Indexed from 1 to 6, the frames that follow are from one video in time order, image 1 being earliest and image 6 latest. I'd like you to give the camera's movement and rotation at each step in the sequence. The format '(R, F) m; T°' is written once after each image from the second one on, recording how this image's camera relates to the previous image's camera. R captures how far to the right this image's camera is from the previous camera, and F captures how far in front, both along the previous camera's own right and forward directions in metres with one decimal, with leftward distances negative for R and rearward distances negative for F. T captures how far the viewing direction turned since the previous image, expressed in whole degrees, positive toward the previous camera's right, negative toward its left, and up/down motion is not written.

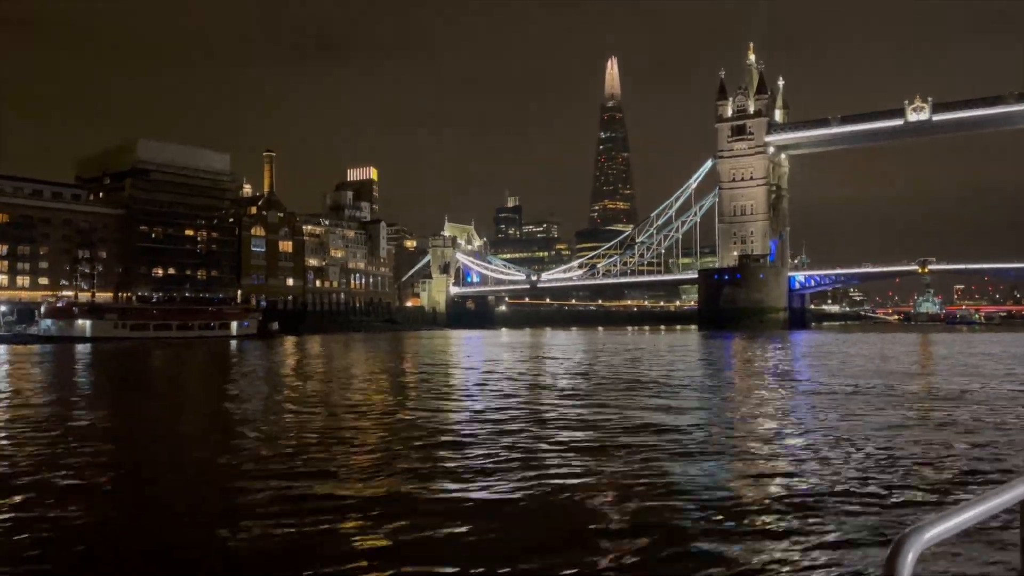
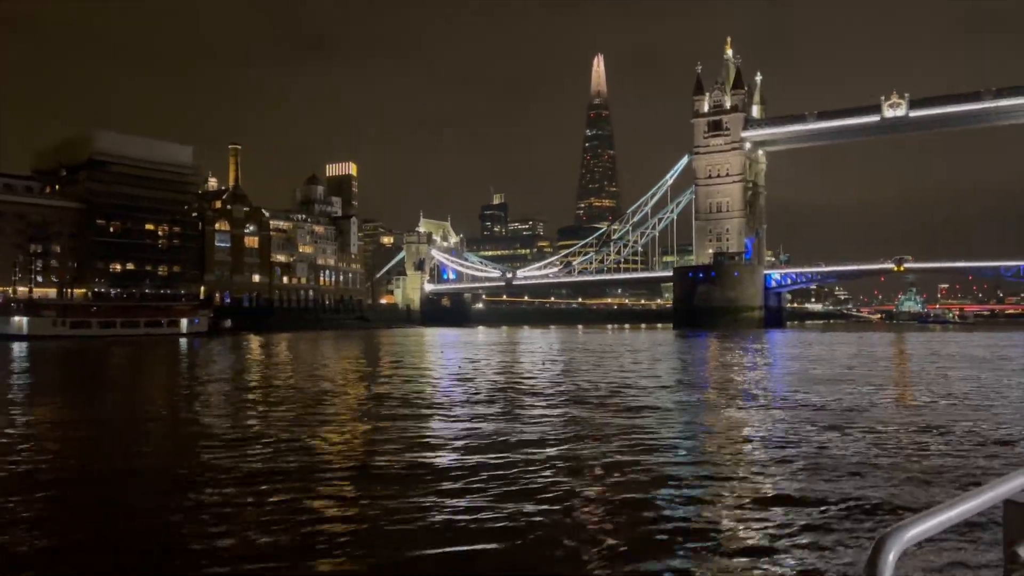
(+0.6, +0.6) m; +1°
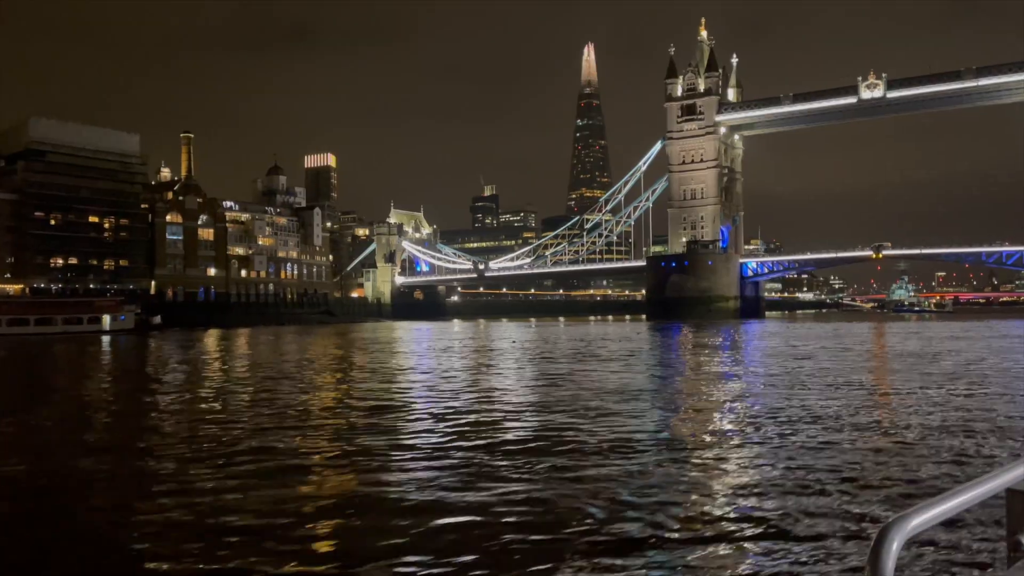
(+1.1, +1.1) m; 0°
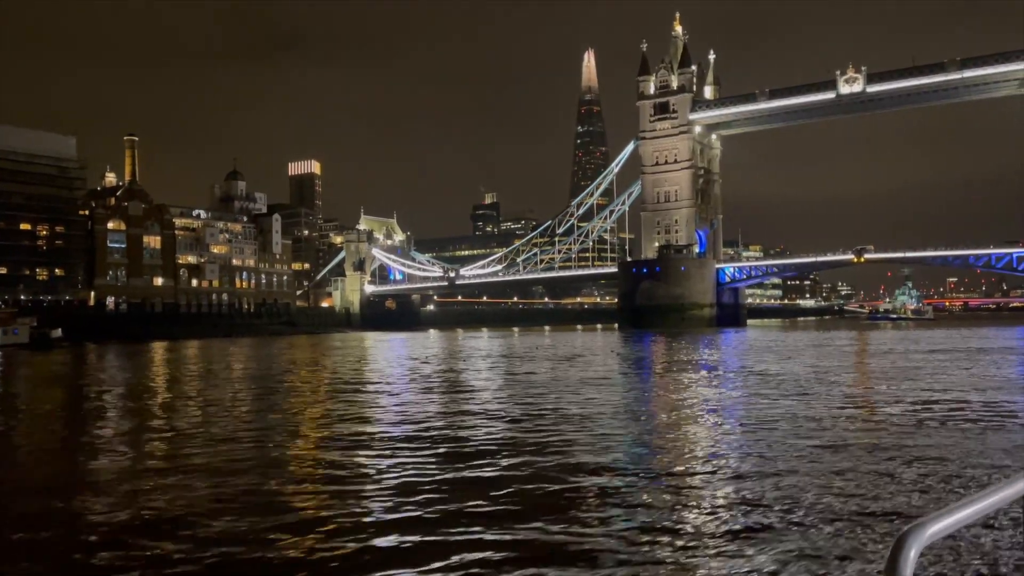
(+1.5, +1.5) m; -1°
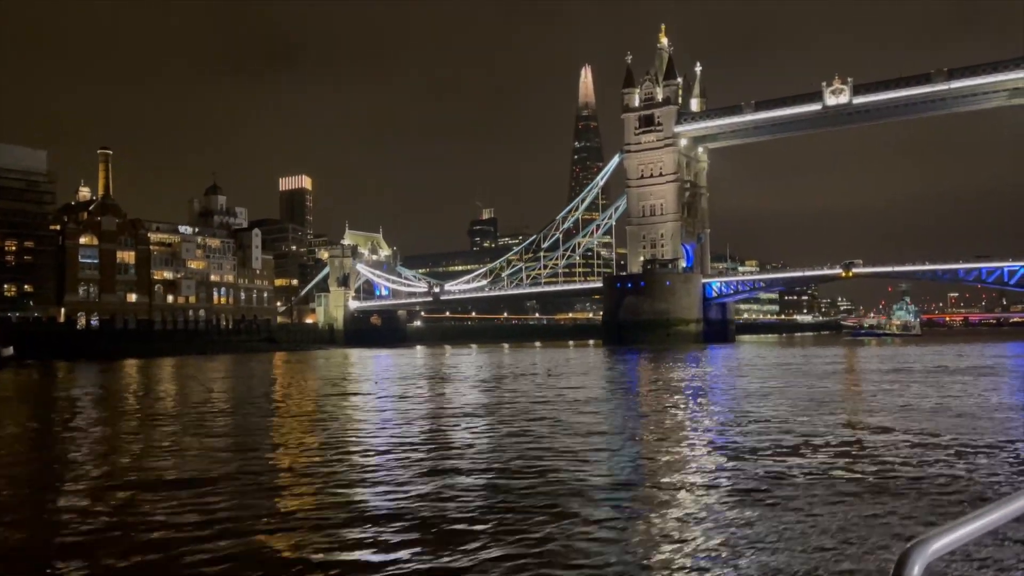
(+0.6, +0.6) m; 0°
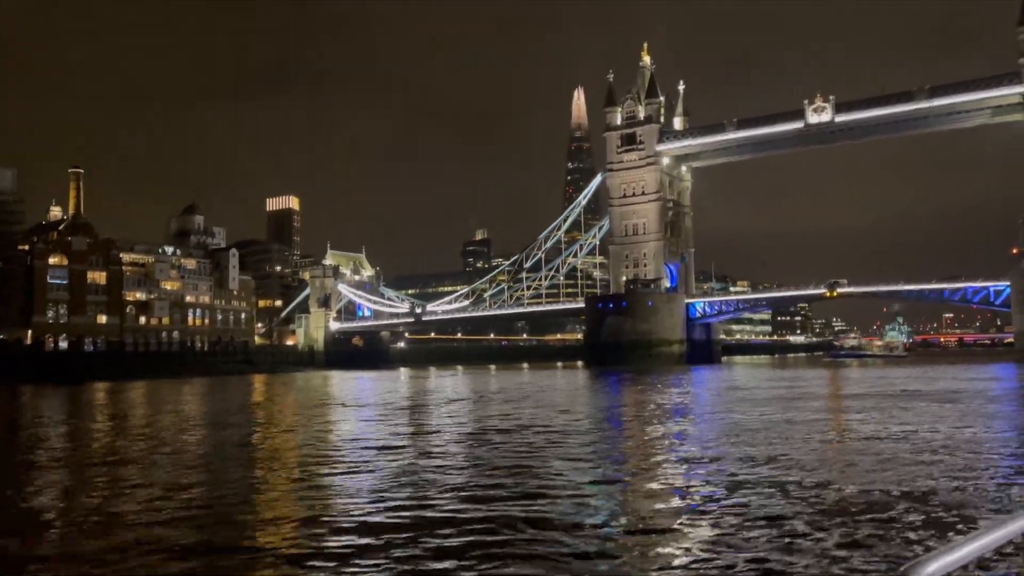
(+0.5, +0.5) m; 0°
